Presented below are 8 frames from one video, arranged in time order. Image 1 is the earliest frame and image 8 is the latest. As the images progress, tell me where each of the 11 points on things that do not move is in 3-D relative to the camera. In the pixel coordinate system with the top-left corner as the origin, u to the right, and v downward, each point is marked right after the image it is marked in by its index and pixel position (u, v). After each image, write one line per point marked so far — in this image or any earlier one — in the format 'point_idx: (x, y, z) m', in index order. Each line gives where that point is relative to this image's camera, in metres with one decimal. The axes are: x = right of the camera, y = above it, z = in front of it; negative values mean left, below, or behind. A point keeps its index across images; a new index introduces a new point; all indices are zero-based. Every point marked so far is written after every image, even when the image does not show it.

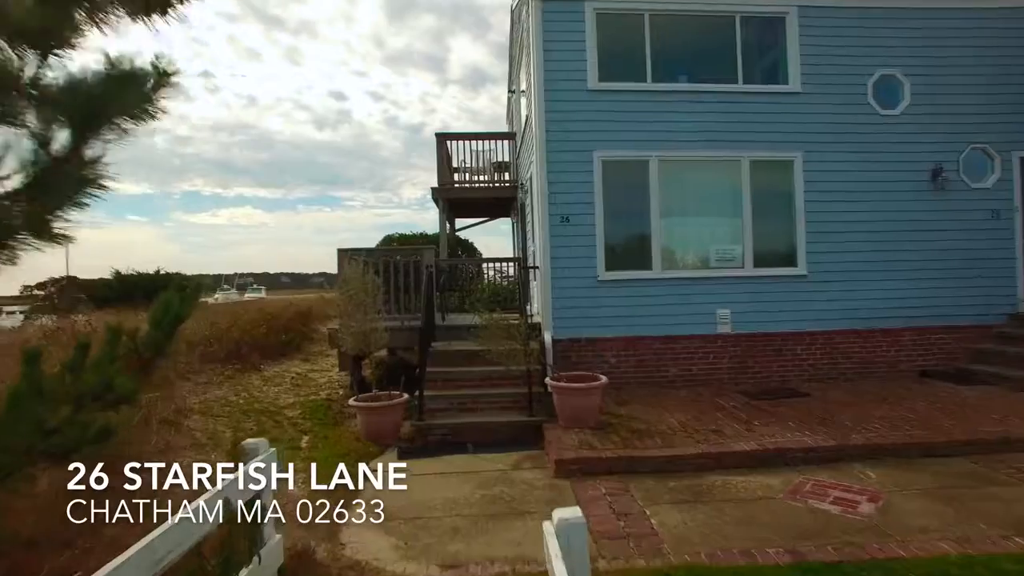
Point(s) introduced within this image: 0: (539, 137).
0: (+0.3, +1.8, +7.7) m
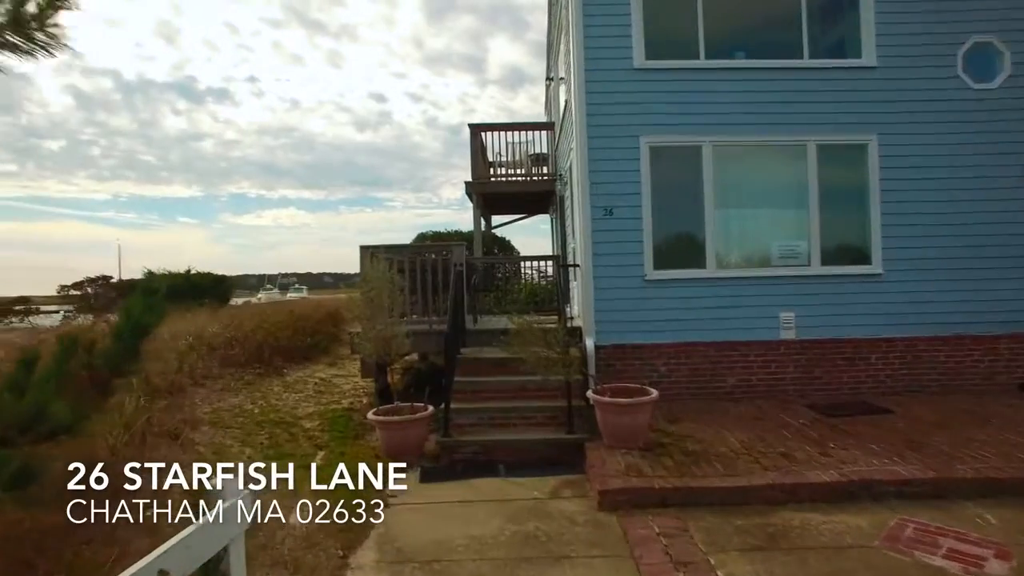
0: (+0.7, +1.8, +7.0) m
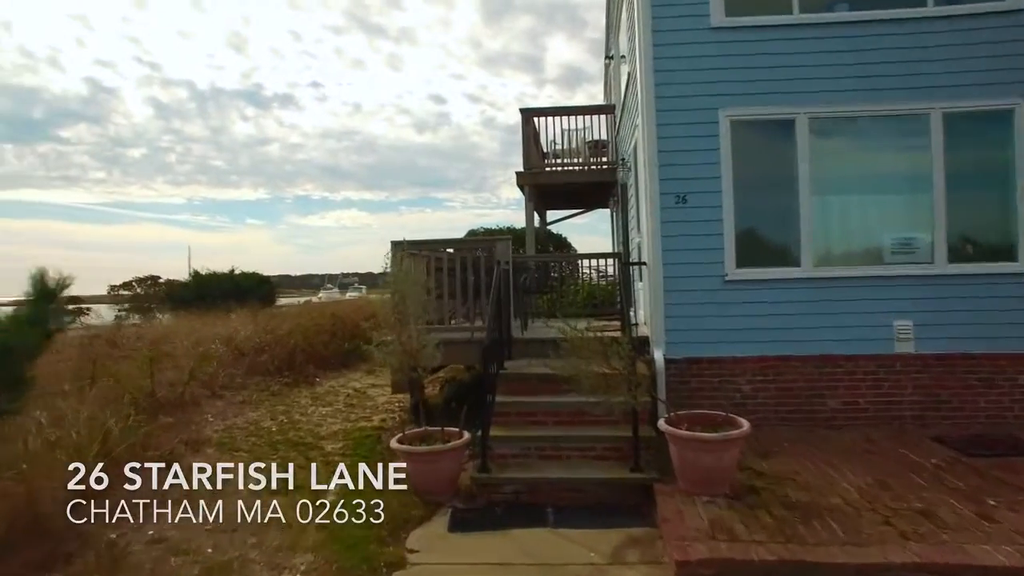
0: (+1.2, +1.8, +5.9) m
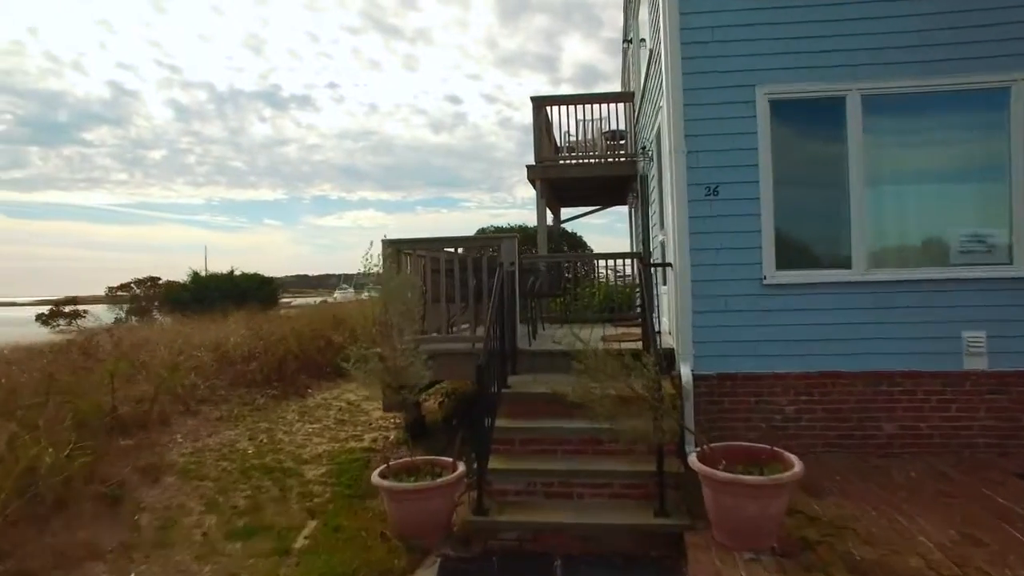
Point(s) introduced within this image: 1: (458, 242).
0: (+1.3, +1.8, +5.1) m
1: (-0.5, +0.4, +5.6) m
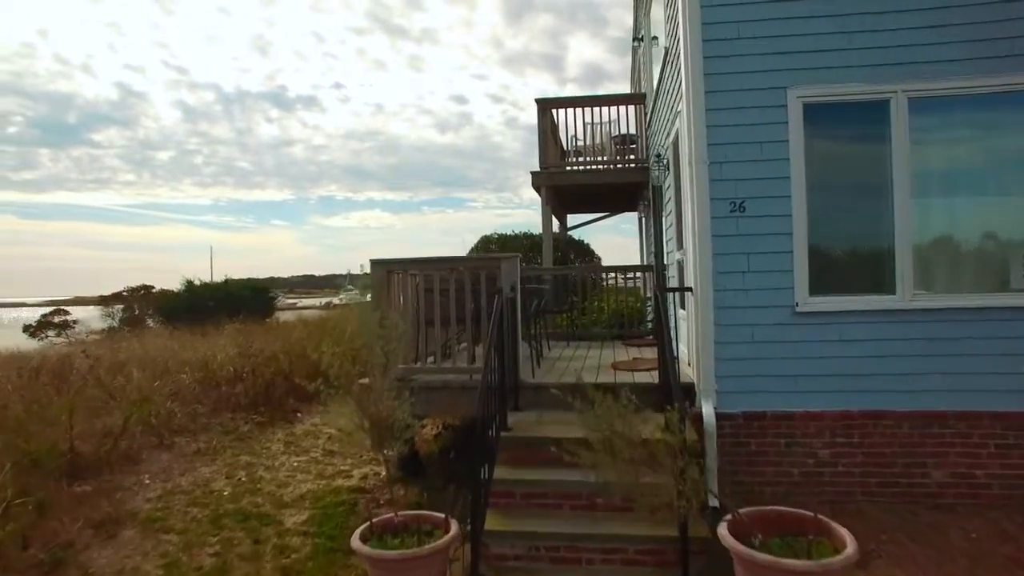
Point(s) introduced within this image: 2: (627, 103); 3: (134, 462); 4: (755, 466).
0: (+1.3, +1.6, +4.5) m
1: (-0.5, +0.2, +5.1) m
2: (+1.6, +2.6, +9.0) m
3: (-3.1, -1.4, +5.2) m
4: (+1.7, -1.3, +4.5) m
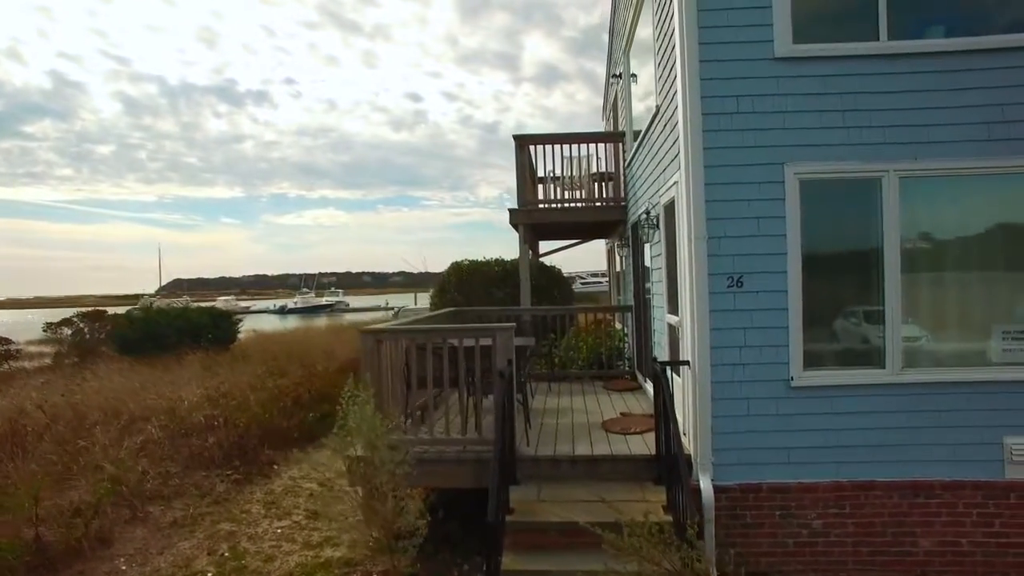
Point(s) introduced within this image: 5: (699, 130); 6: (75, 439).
0: (+1.3, +1.0, +4.6) m
1: (-0.5, -0.3, +5.0) m
2: (+1.3, +2.1, +9.0) m
3: (-3.1, -2.0, +4.9) m
4: (+1.7, -1.8, +4.5) m
5: (+1.3, +1.1, +4.6) m
6: (-4.5, -1.6, +6.5) m
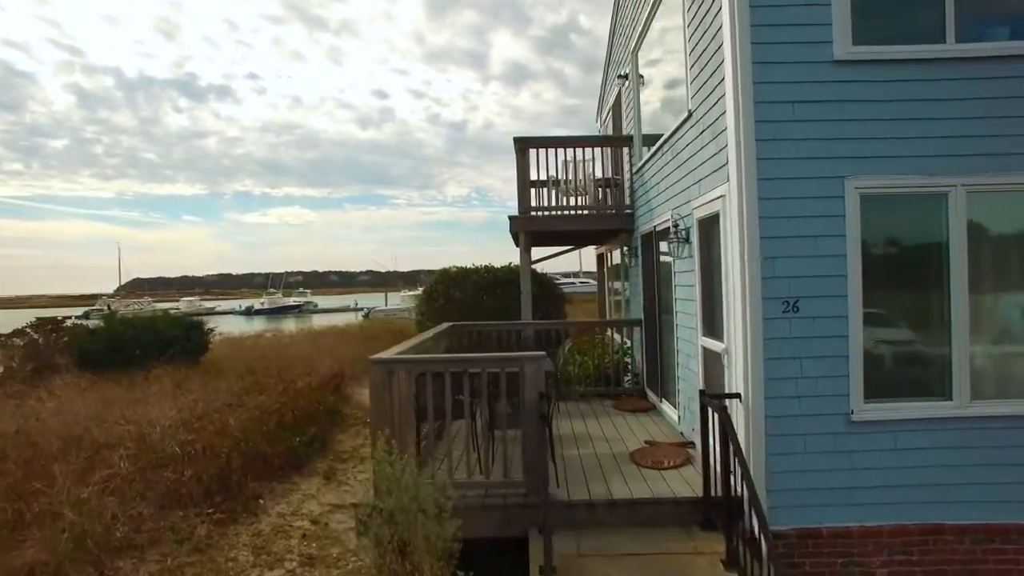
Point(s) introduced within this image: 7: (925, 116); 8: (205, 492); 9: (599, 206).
0: (+1.5, +0.9, +4.1) m
1: (-0.3, -0.5, +4.5) m
2: (+1.3, +1.9, +8.5) m
3: (-2.9, -2.1, +4.3) m
4: (+2.0, -1.9, +4.1) m
5: (+1.6, +1.0, +4.1) m
6: (-4.4, -1.7, +5.8) m
7: (+2.7, +1.1, +4.1) m
8: (-3.1, -2.0, +6.2) m
9: (+1.2, +1.2, +8.6) m
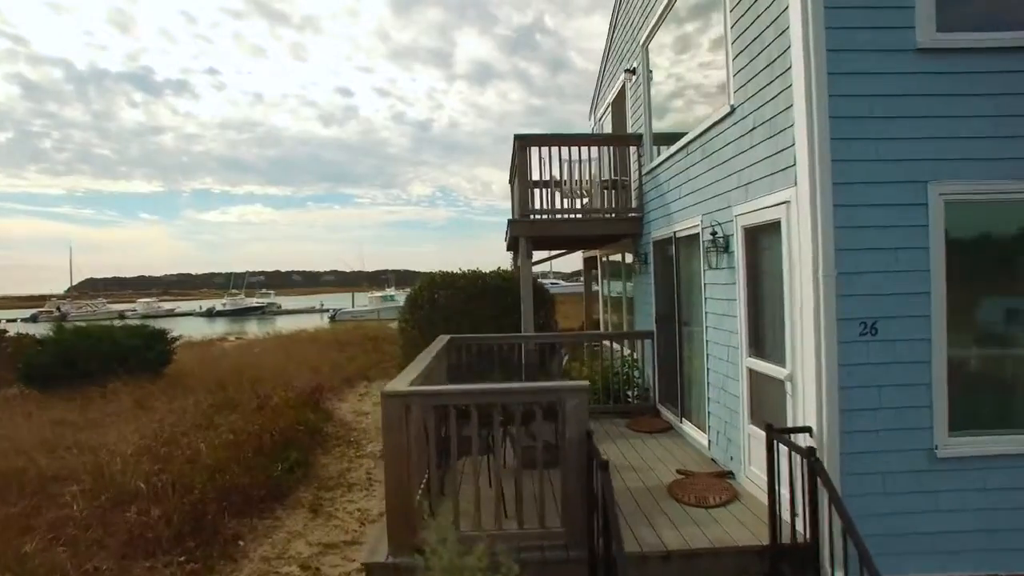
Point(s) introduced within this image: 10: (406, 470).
0: (+1.7, +0.8, +3.6) m
1: (-0.1, -0.6, +3.8) m
2: (+1.3, +1.8, +8.0) m
3: (-2.7, -2.3, +3.5) m
4: (+2.2, -2.1, +3.6) m
5: (+1.8, +0.9, +3.6) m
6: (-4.3, -1.8, +4.9) m
7: (+2.9, +1.0, +3.7) m
8: (-2.9, -2.1, +5.5) m
9: (+1.2, +1.1, +8.1) m
10: (-0.6, -1.0, +3.7) m
